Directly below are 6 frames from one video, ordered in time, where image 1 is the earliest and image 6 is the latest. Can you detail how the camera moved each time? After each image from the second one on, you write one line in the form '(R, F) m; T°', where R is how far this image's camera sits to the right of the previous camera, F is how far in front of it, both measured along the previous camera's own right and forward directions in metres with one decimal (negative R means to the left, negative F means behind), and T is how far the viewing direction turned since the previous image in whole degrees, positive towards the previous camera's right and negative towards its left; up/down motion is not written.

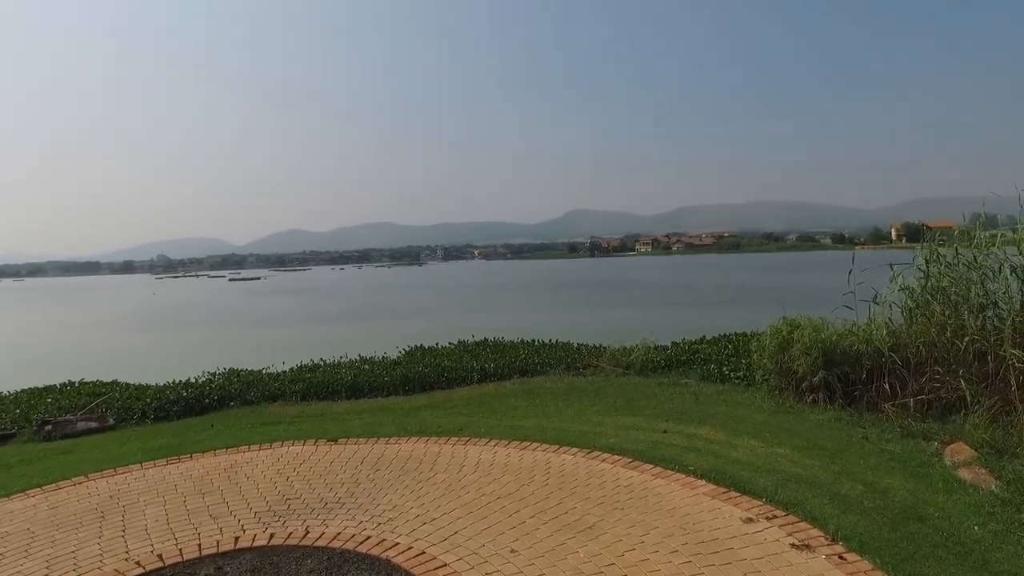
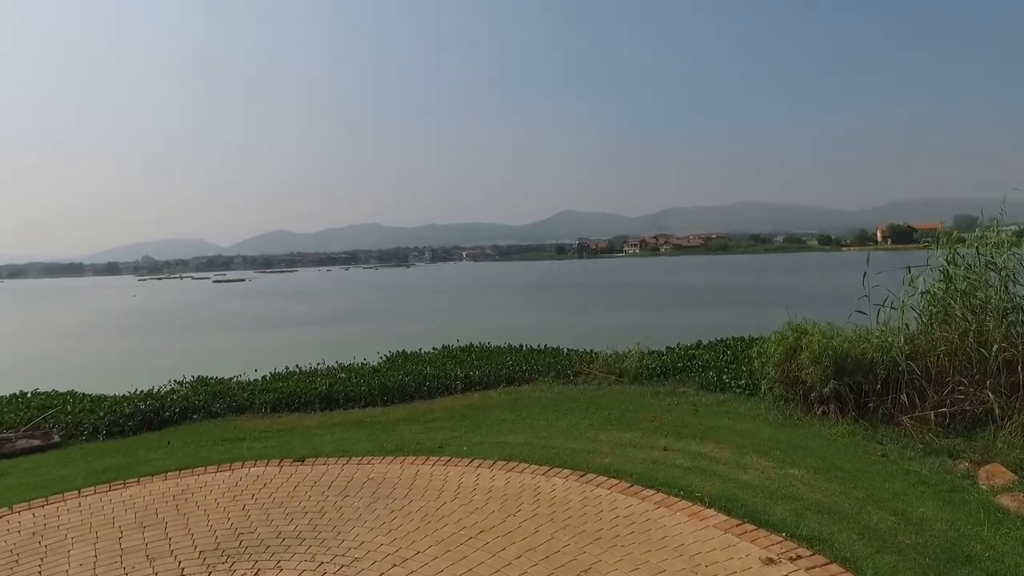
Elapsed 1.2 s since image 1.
(0.0, +0.6) m; +1°
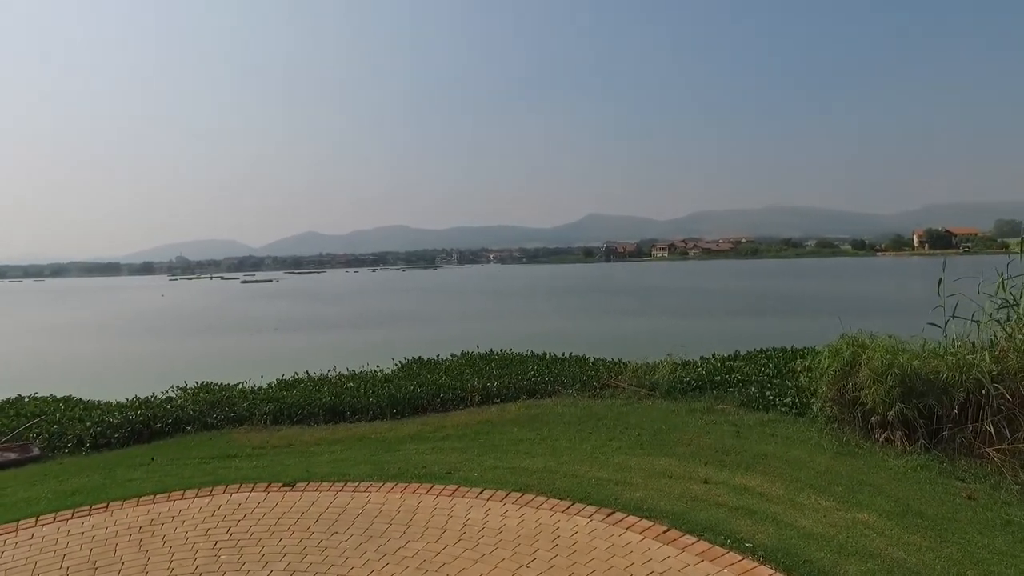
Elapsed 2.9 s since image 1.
(+0.1, +0.8) m; -2°
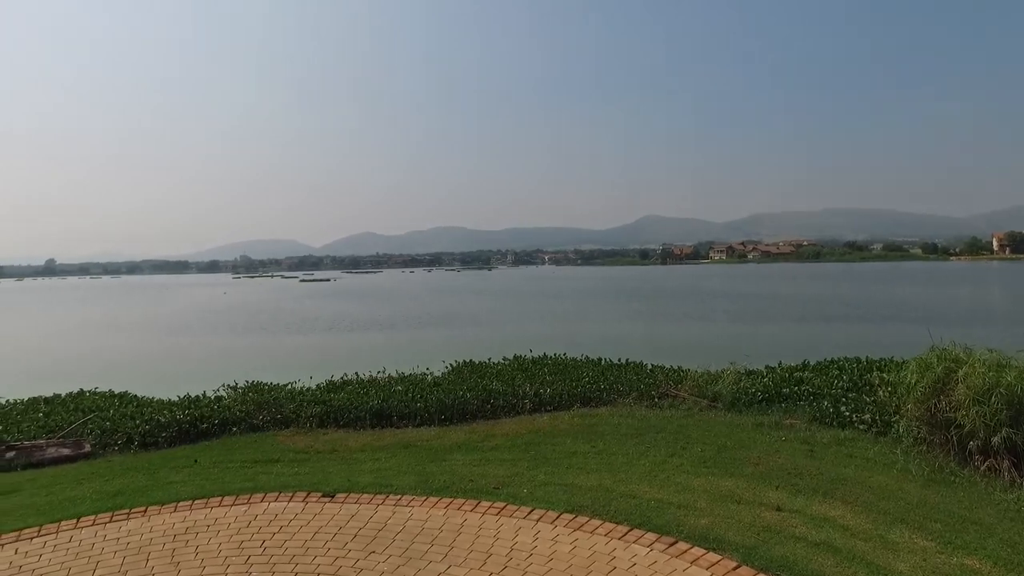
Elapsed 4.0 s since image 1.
(0.0, +0.4) m; -5°
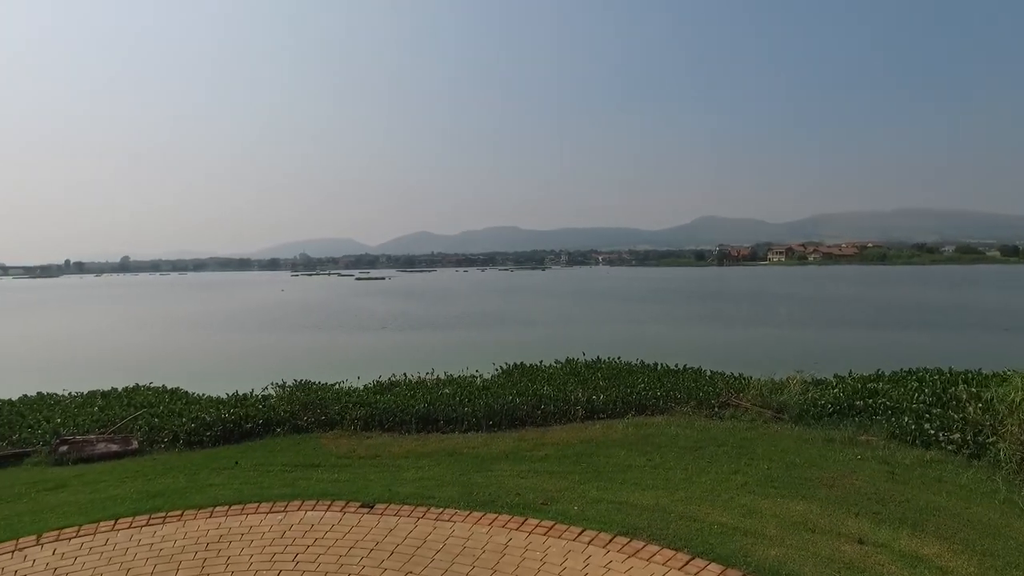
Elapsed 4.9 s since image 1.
(0.0, +0.4) m; -5°
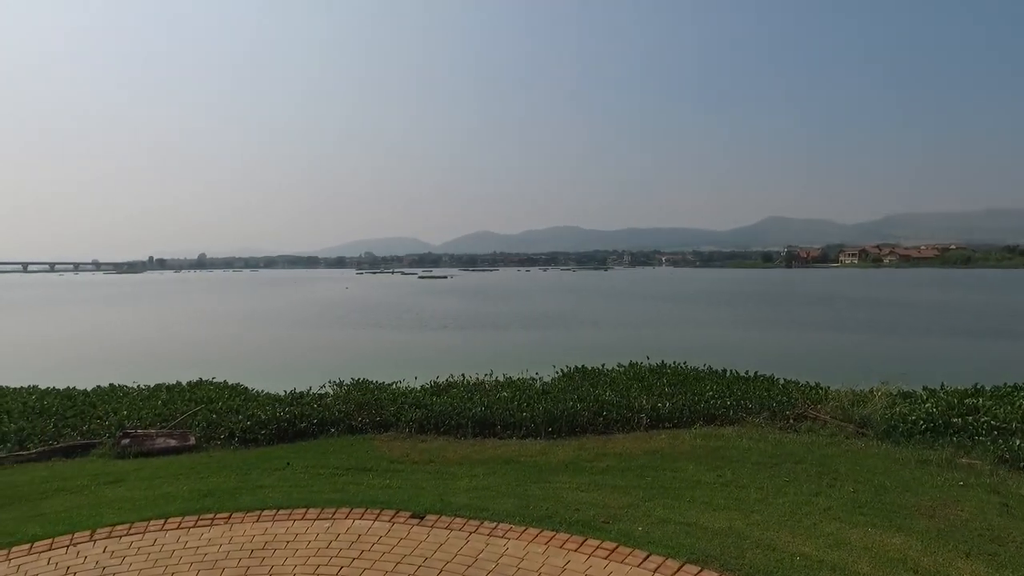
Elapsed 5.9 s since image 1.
(0.0, +0.3) m; -5°
